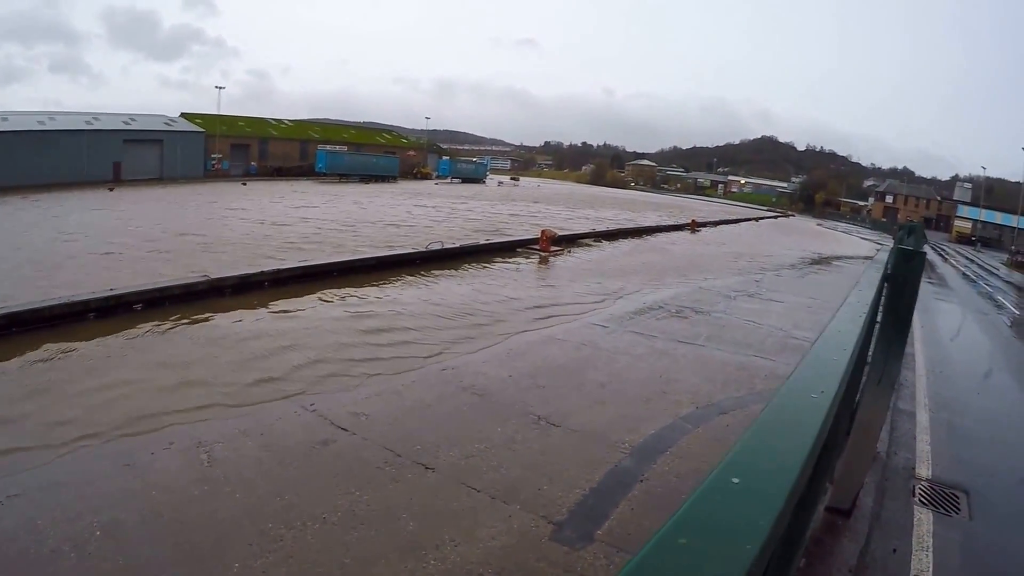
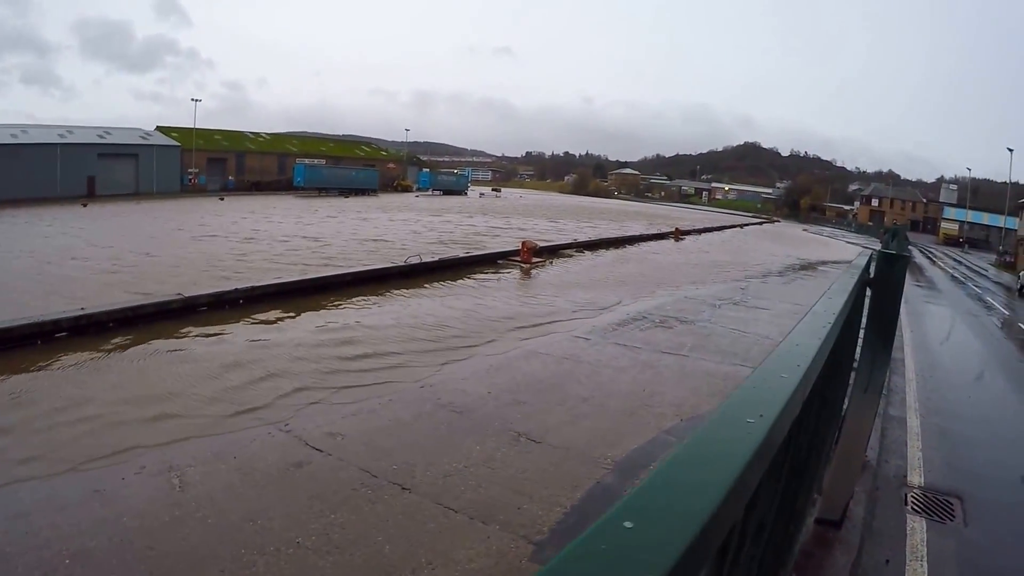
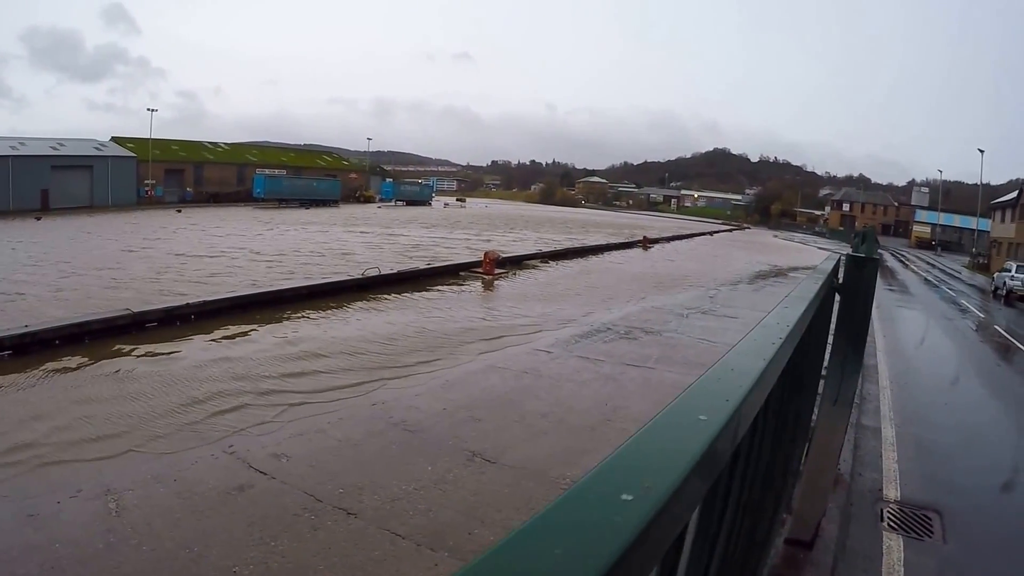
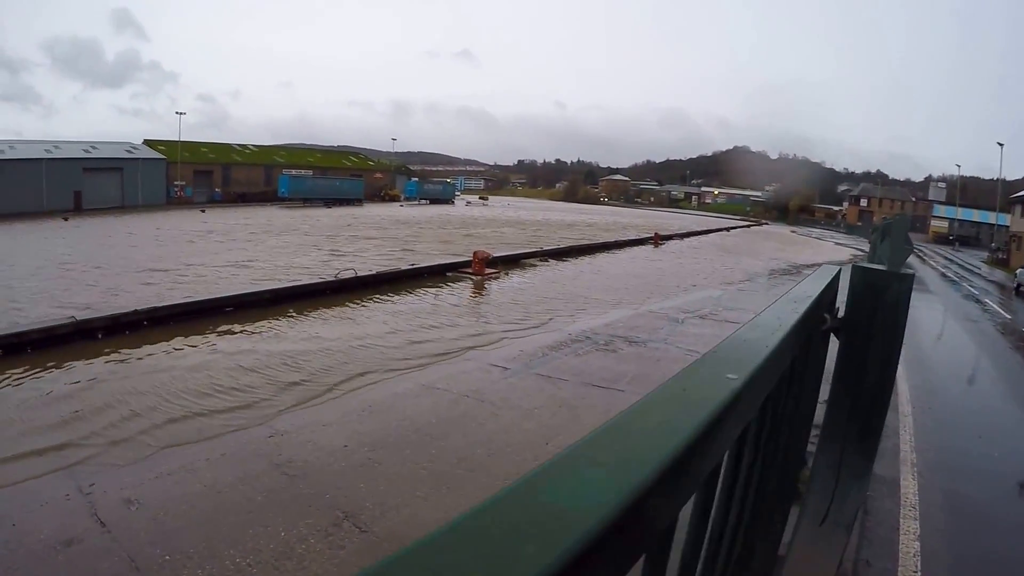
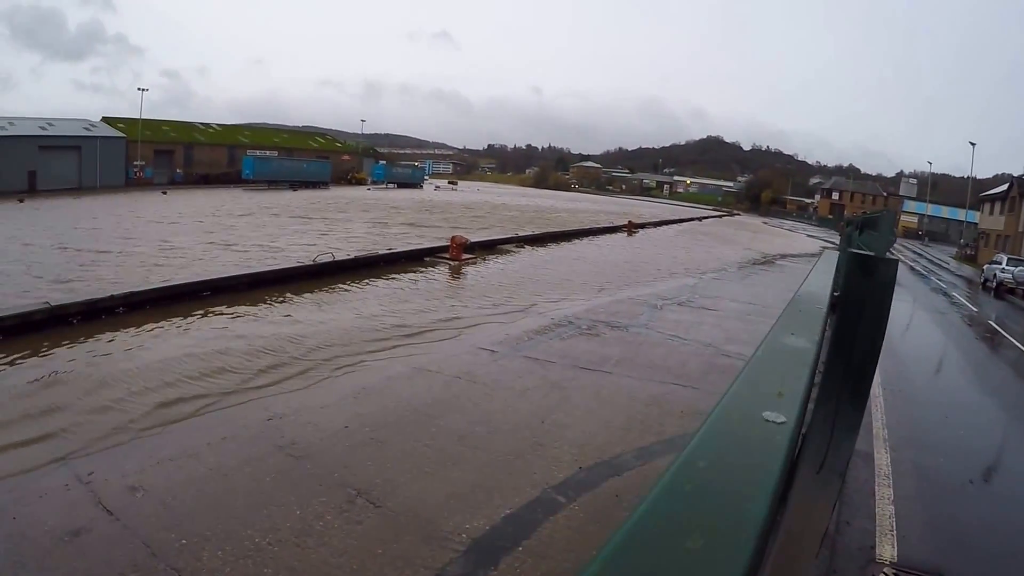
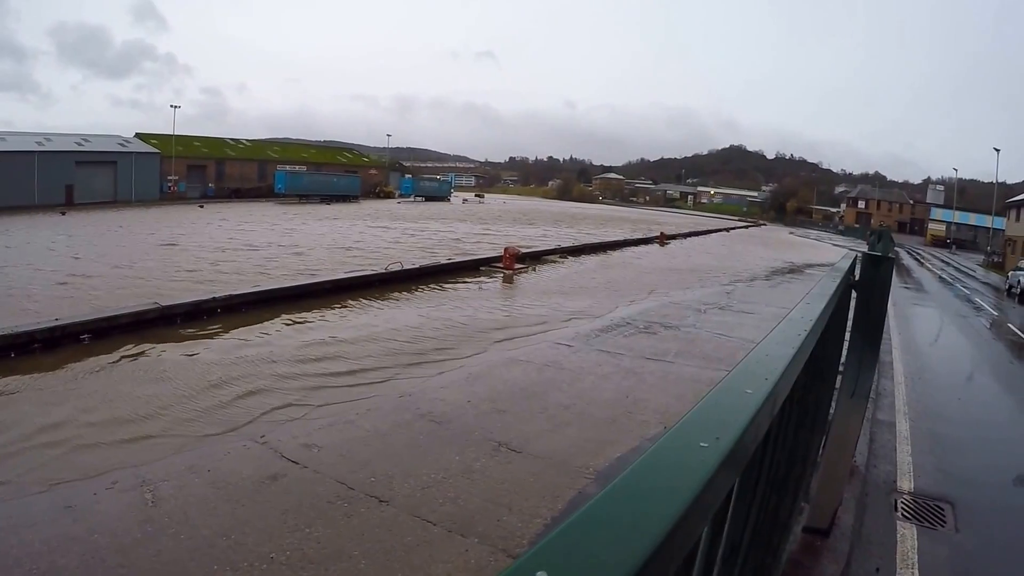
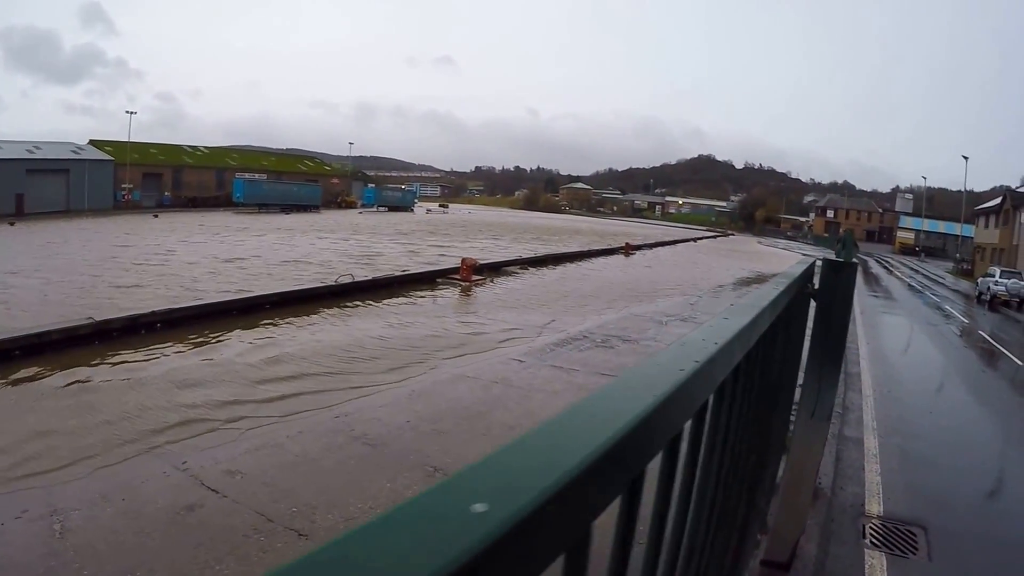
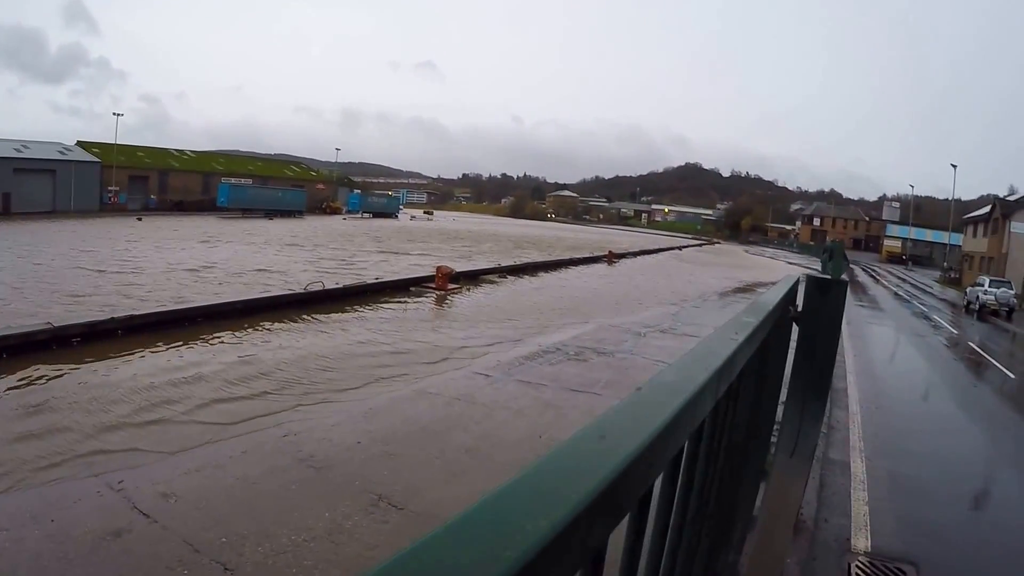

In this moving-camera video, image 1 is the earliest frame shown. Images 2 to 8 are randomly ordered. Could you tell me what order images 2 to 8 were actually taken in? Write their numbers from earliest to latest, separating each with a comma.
2, 6, 3, 7, 8, 5, 4
